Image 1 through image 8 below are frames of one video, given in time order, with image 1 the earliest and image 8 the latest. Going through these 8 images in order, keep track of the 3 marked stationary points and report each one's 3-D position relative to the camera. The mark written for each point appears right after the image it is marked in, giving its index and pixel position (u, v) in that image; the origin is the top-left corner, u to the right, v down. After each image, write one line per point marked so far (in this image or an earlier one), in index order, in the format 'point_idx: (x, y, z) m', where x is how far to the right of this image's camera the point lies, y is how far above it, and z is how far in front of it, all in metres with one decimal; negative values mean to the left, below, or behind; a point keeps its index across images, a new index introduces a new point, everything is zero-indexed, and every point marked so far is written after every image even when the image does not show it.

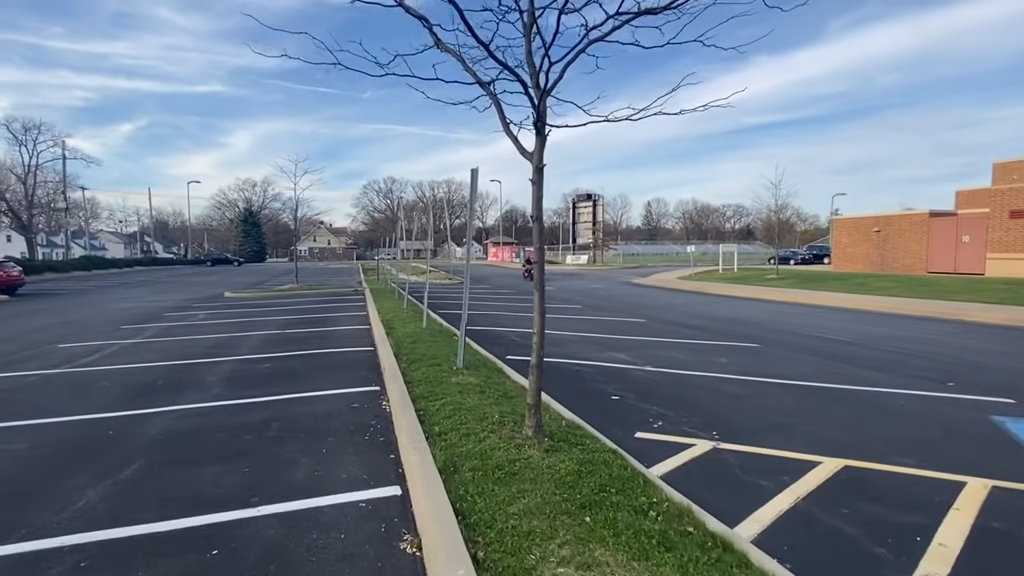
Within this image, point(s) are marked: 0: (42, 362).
0: (-8.0, -1.3, +9.1) m
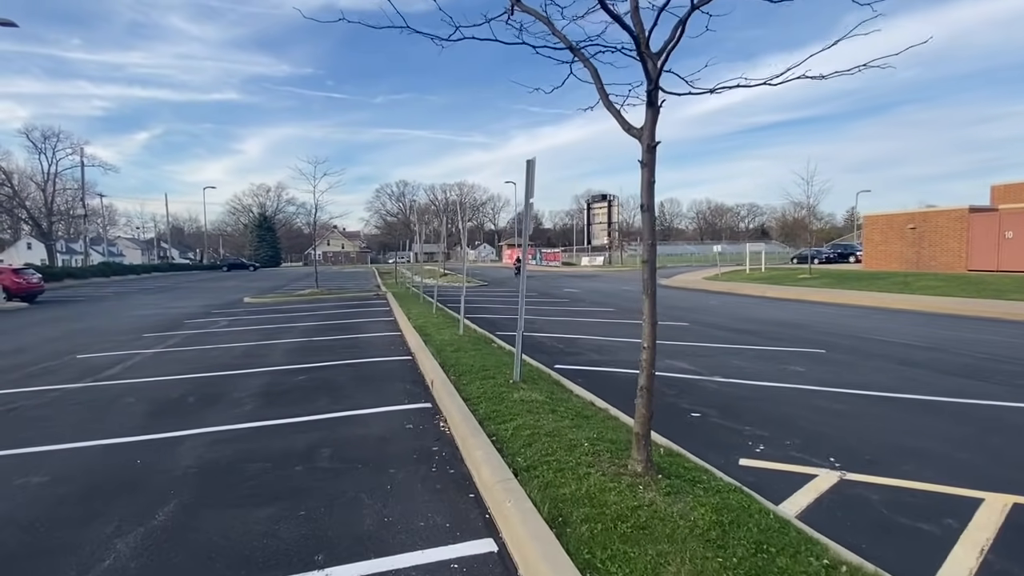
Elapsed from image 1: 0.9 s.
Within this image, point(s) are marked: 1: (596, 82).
0: (-7.2, -1.4, +8.5) m
1: (+0.6, +1.4, +3.7) m
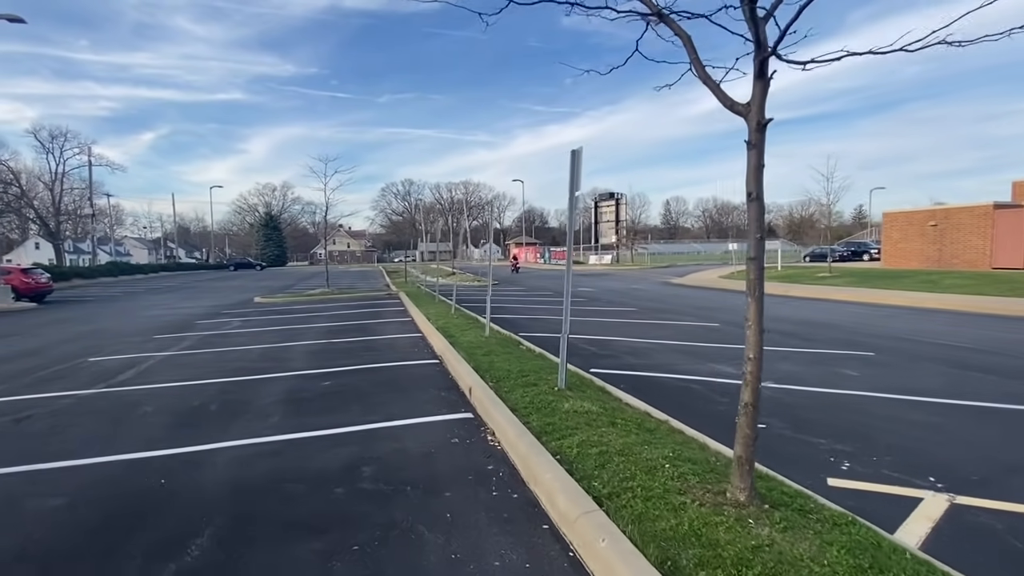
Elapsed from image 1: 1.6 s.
0: (-6.7, -1.4, +8.1) m
1: (+1.1, +1.4, +3.2) m
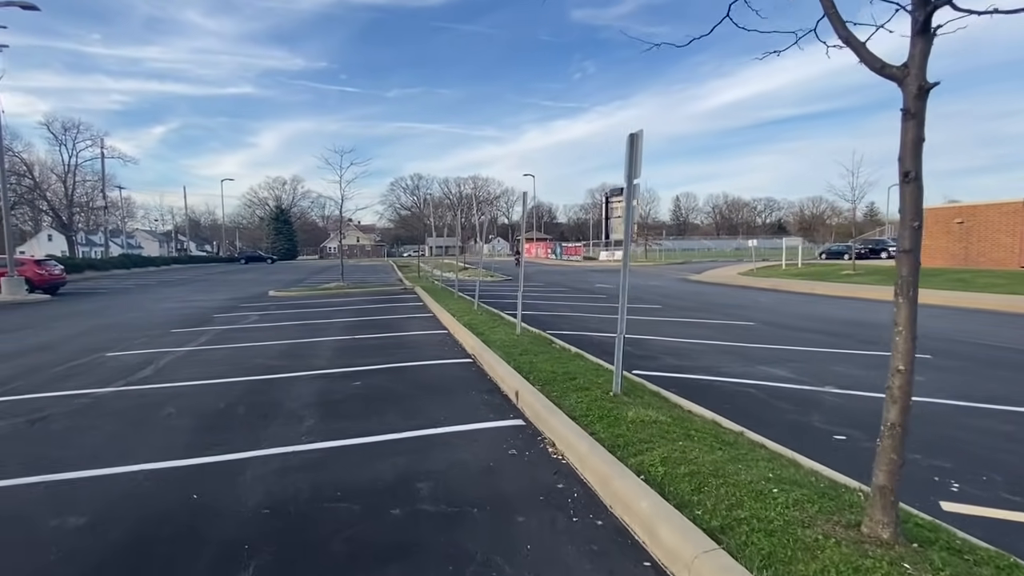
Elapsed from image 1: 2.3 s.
0: (-6.1, -1.3, +7.7) m
1: (+1.6, +1.4, +2.7) m
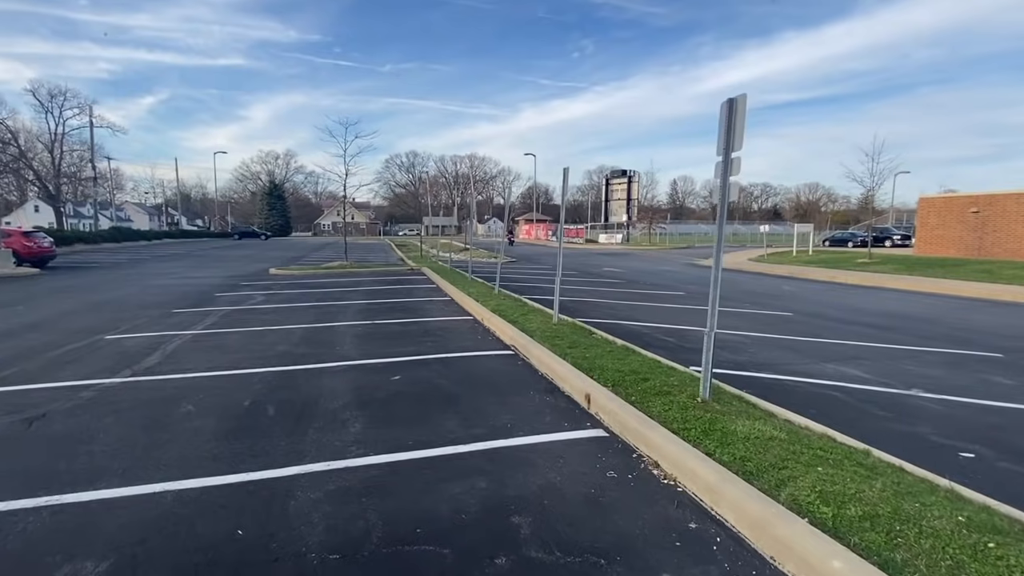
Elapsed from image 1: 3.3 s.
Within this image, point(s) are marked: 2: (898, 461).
0: (-5.5, -1.0, +6.9) m
1: (+2.4, +1.4, +1.9) m
2: (+2.9, -1.3, +4.0) m
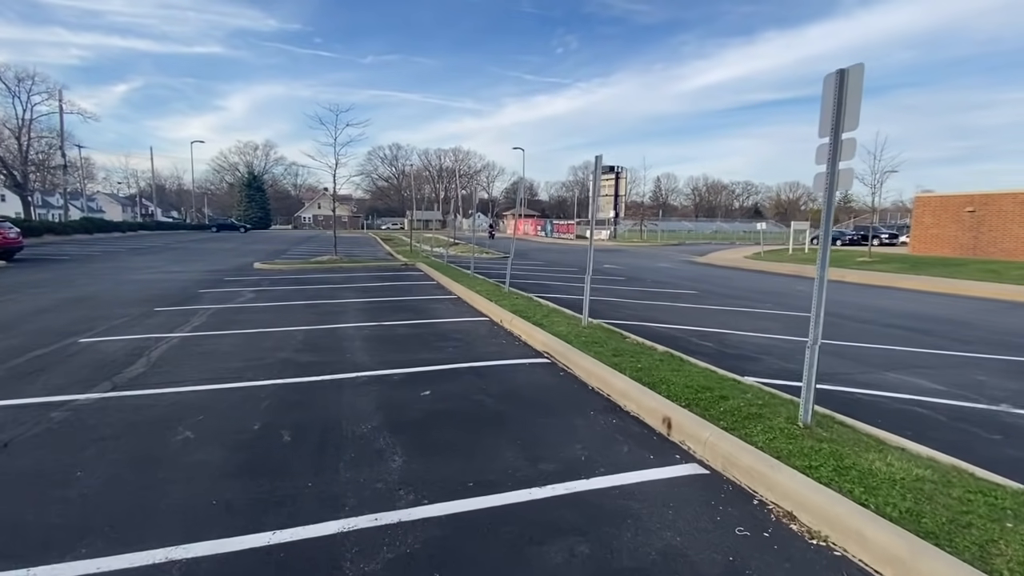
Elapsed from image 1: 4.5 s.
0: (-5.0, -1.0, +5.9) m
1: (+3.0, +1.4, +1.2) m
2: (+3.5, -1.3, +3.3) m
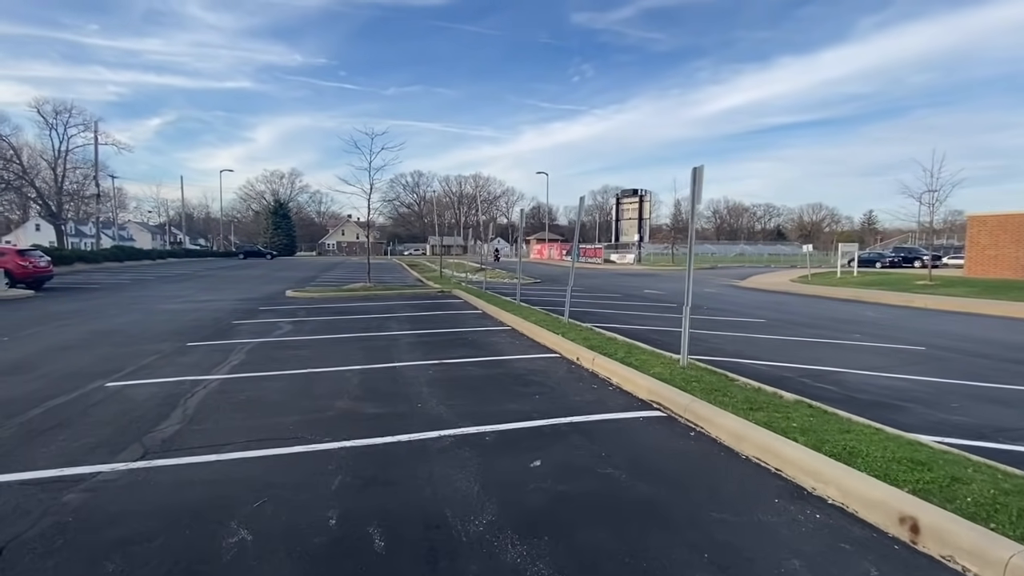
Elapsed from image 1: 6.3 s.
0: (-3.9, -1.3, +4.9) m
1: (+3.9, +1.3, 0.0) m
2: (+4.4, -1.5, +1.9) m
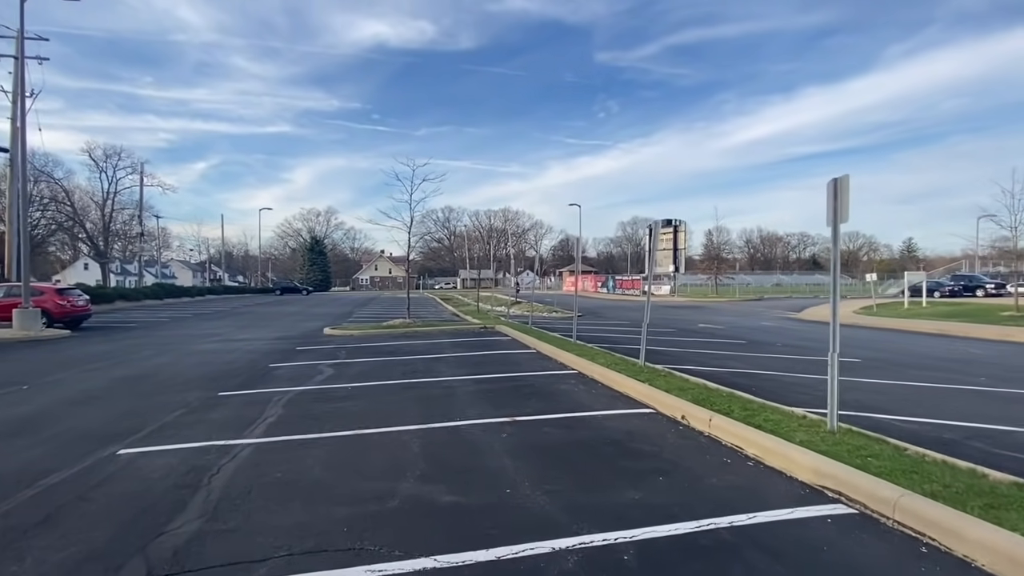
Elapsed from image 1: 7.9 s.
0: (-3.0, -1.7, +3.7) m
1: (+4.5, +1.3, -1.5) m
2: (+5.2, -1.6, +0.3) m
